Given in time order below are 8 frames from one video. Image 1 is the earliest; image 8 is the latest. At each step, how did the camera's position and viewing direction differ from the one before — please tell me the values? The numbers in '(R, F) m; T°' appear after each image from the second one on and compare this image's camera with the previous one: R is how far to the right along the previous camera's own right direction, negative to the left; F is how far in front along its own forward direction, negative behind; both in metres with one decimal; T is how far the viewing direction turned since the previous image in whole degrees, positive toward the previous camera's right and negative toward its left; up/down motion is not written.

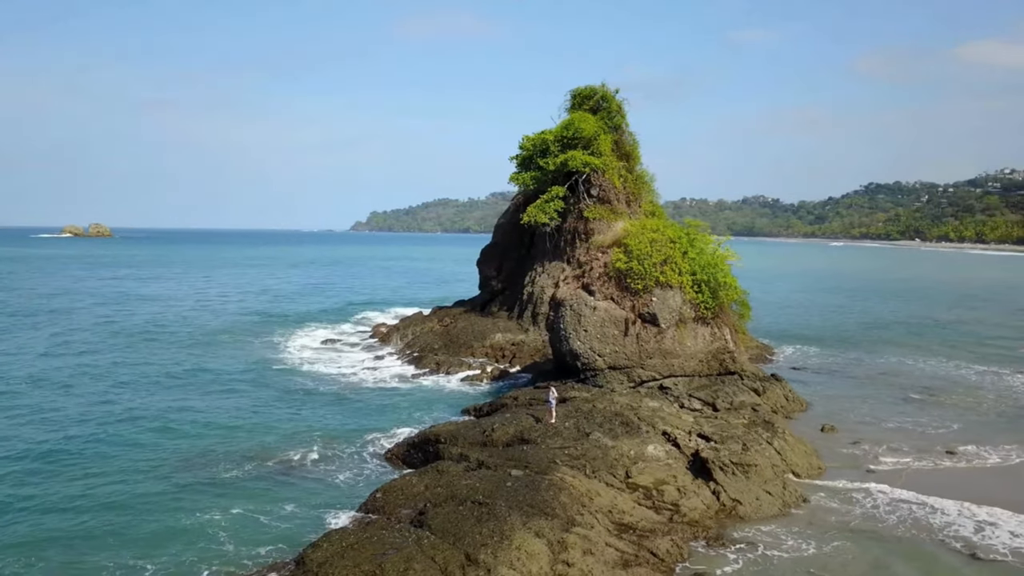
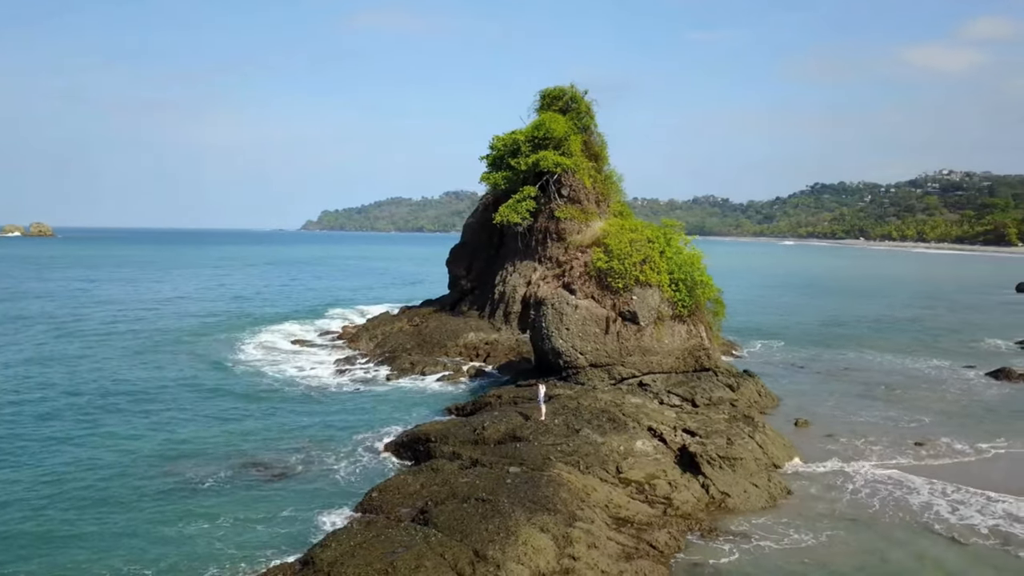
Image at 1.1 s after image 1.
(-0.8, -0.1) m; +3°
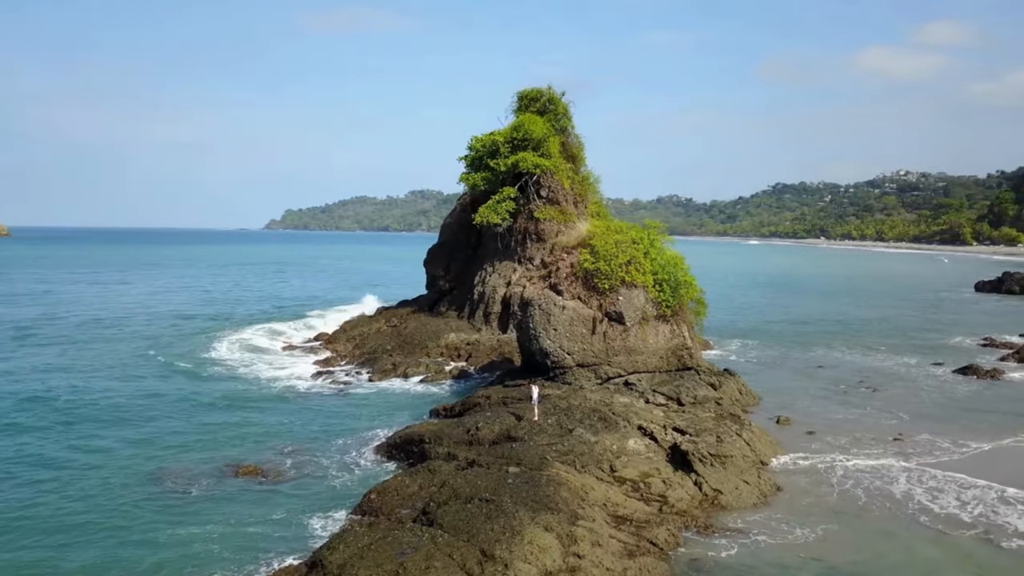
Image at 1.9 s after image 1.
(-0.6, -0.1) m; +2°
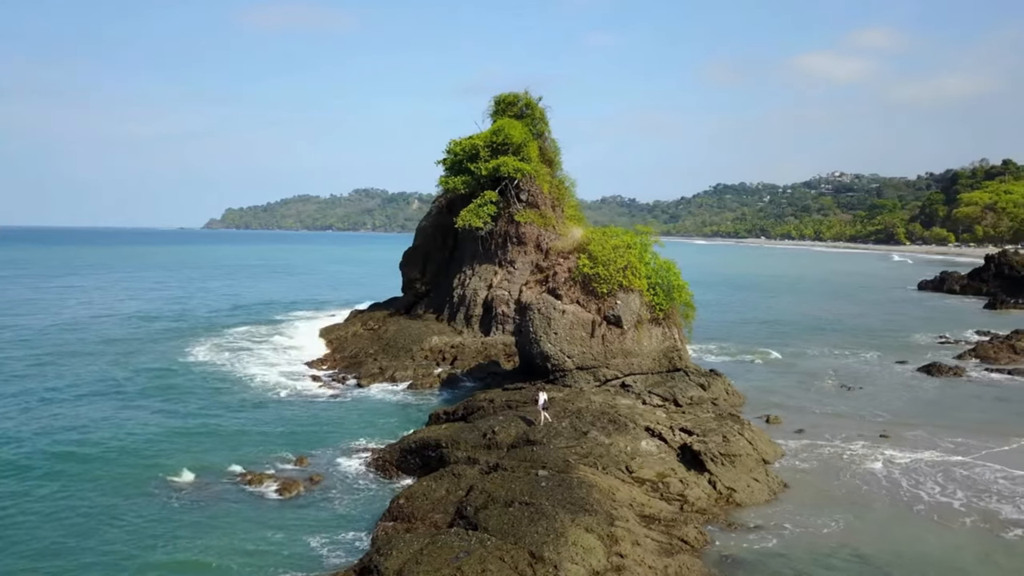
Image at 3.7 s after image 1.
(-1.5, -0.3) m; +4°
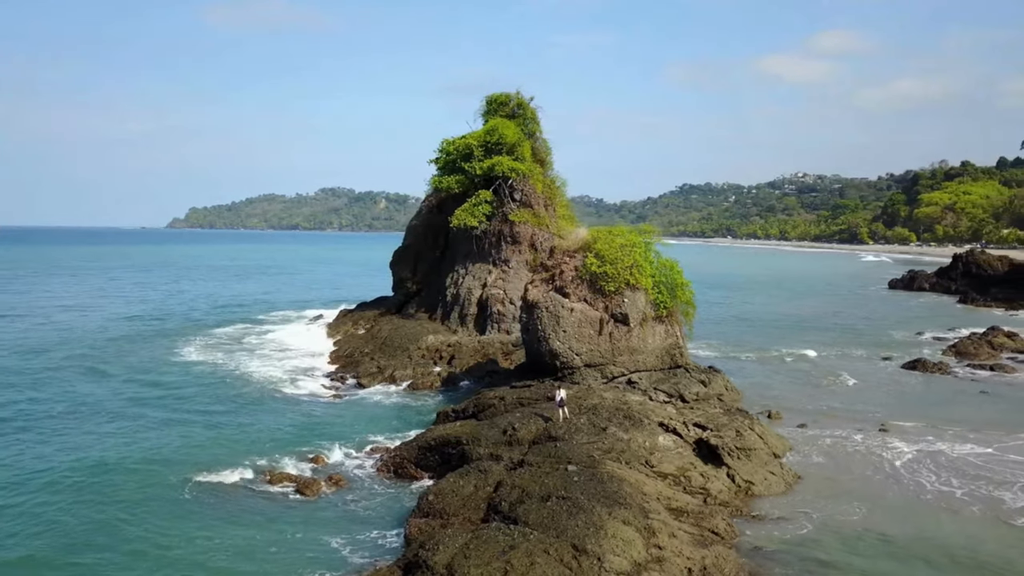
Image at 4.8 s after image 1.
(-1.1, -0.2) m; +2°
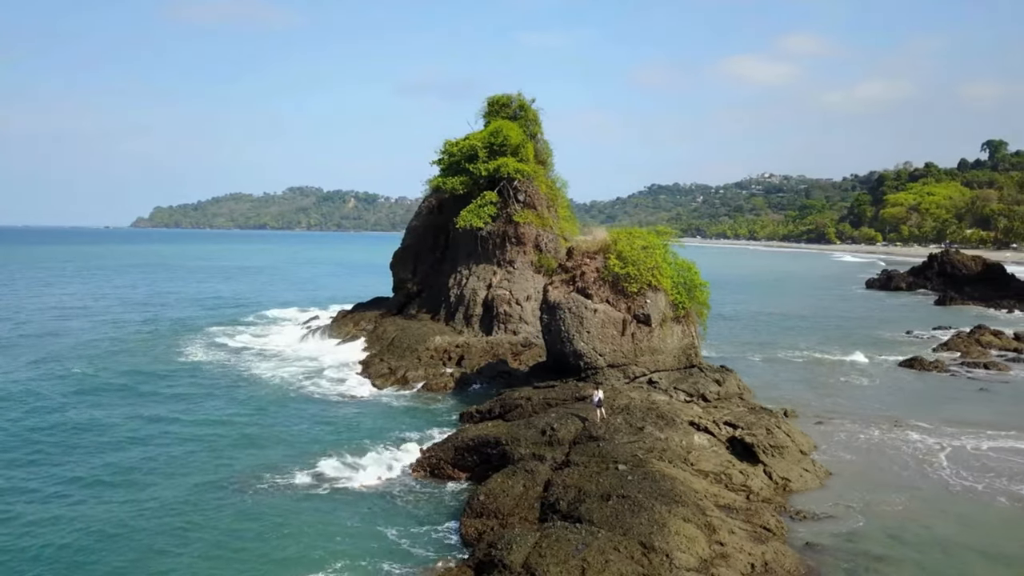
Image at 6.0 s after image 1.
(-1.5, -0.2) m; +2°
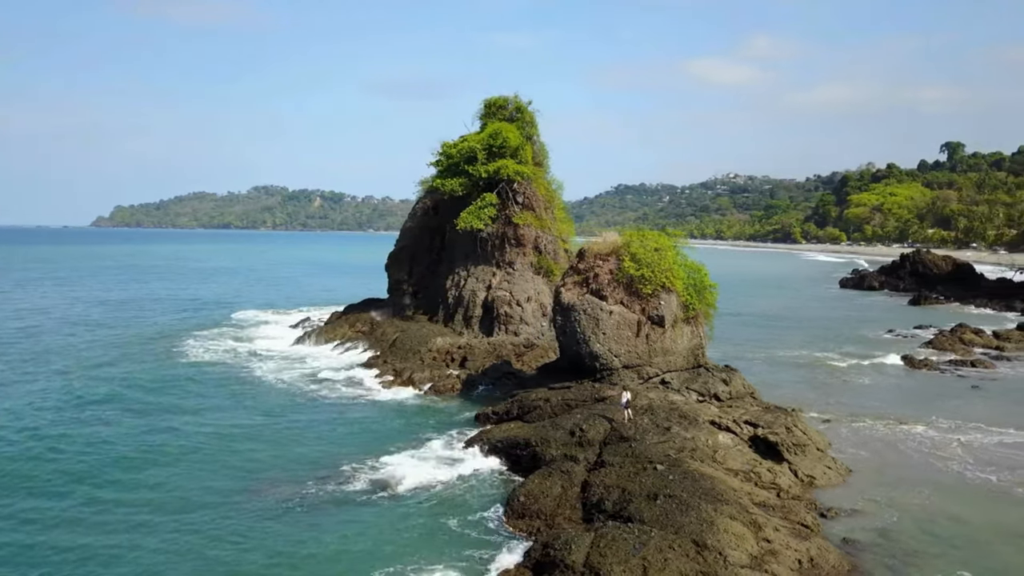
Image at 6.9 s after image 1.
(-1.4, -0.2) m; +2°
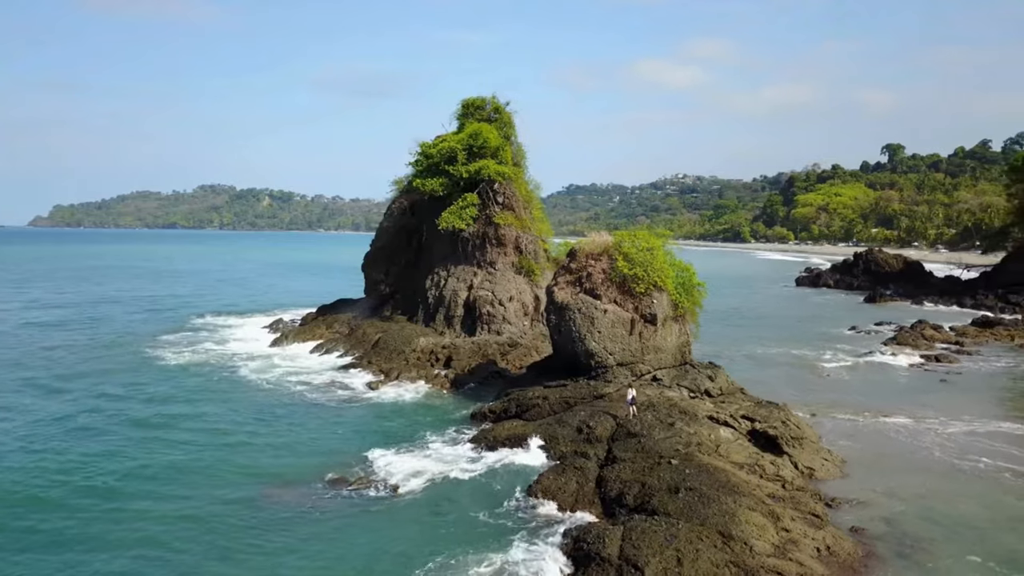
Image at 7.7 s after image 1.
(-1.2, -0.1) m; +3°
